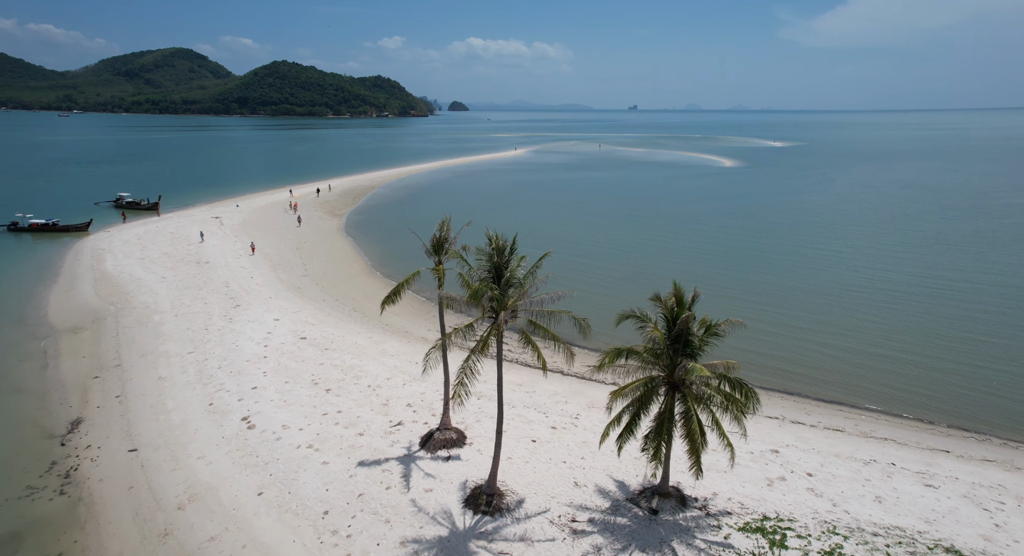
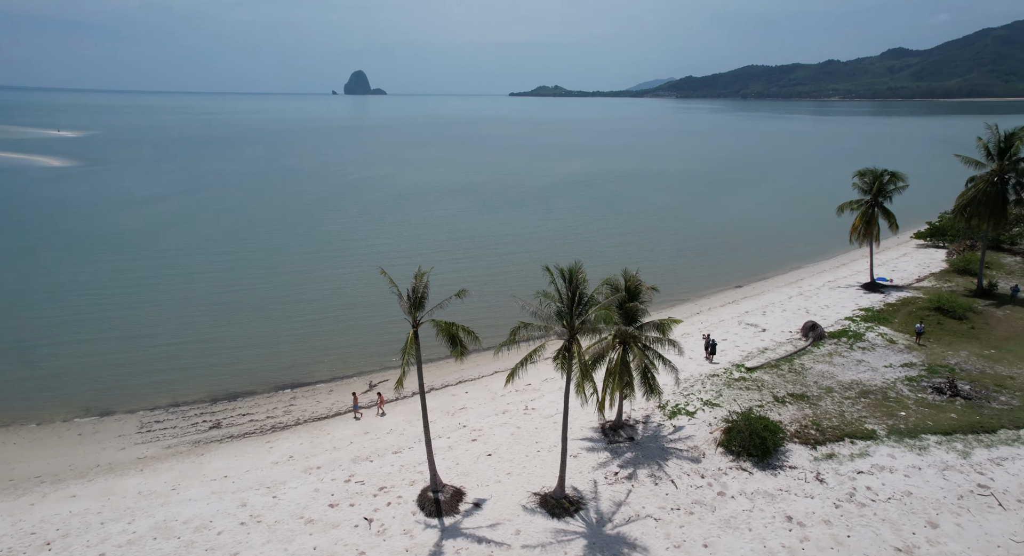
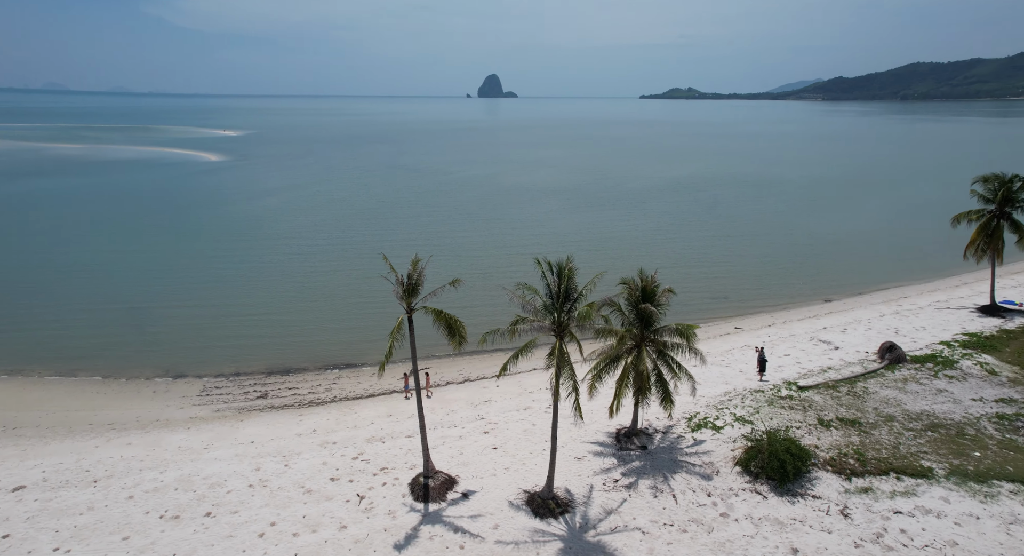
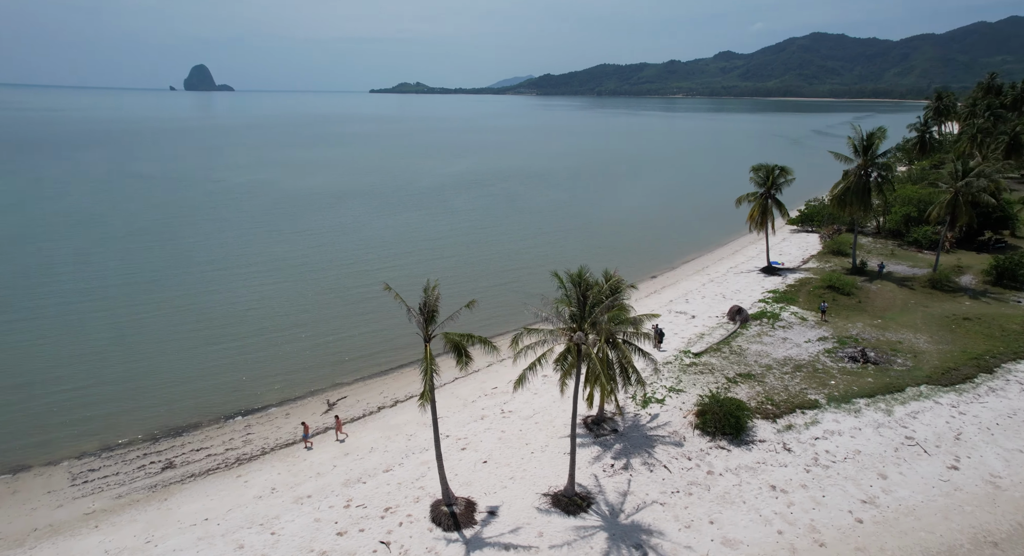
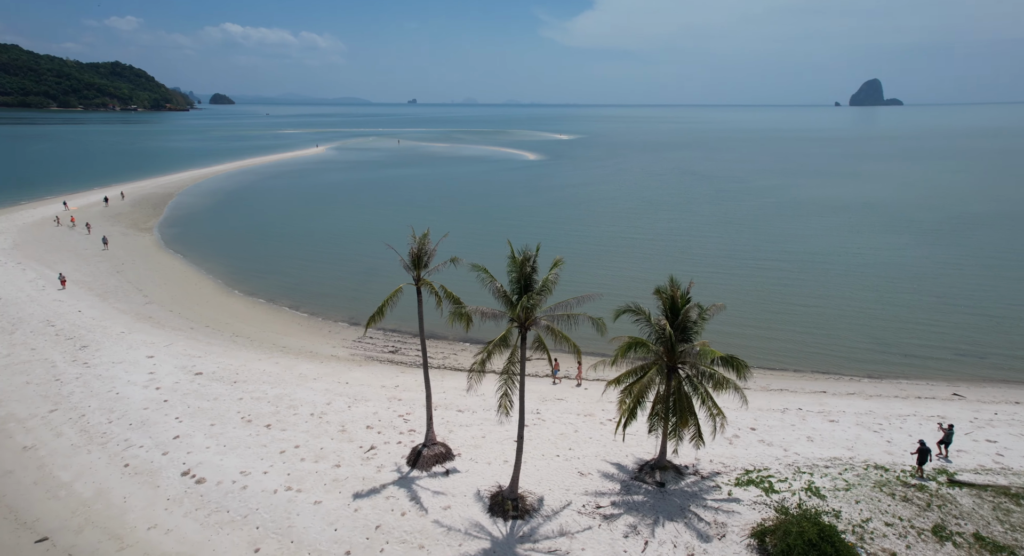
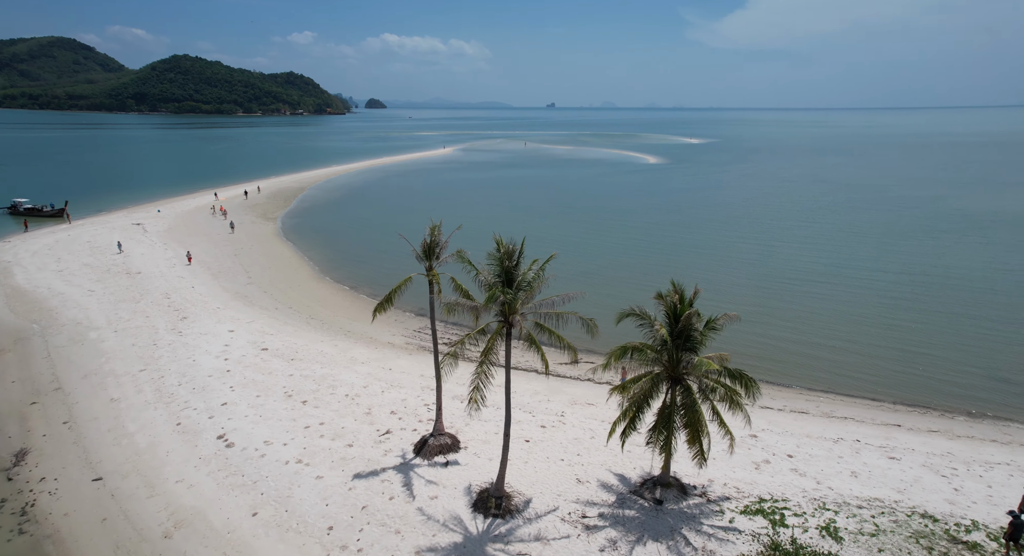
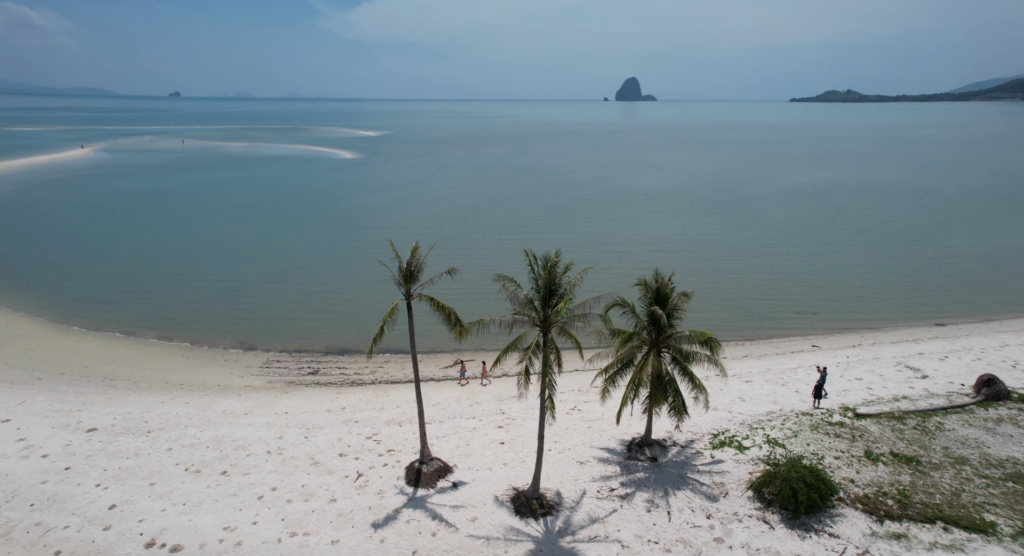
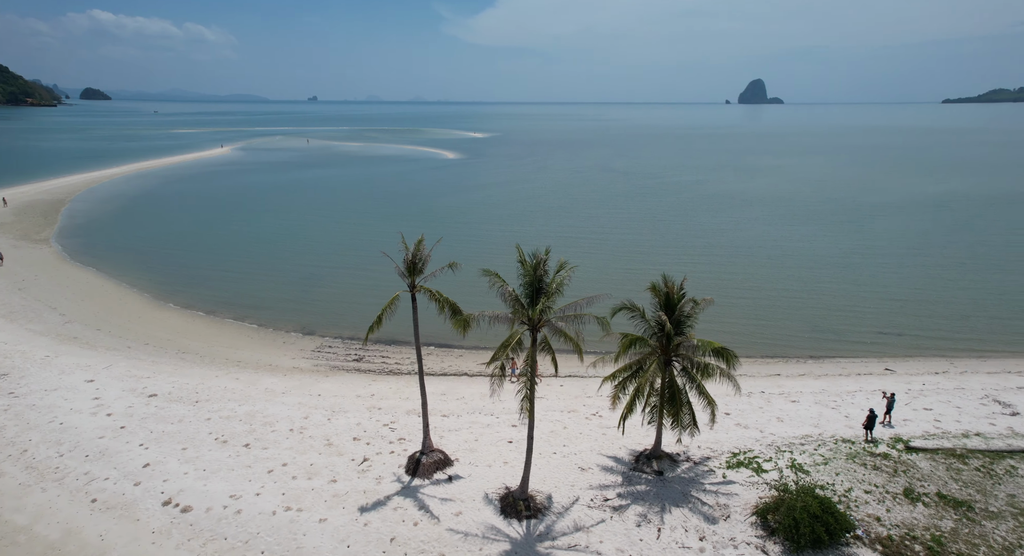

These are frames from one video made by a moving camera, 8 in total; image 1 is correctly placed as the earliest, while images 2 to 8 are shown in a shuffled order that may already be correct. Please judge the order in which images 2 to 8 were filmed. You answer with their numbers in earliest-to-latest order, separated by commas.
6, 5, 8, 7, 3, 2, 4
